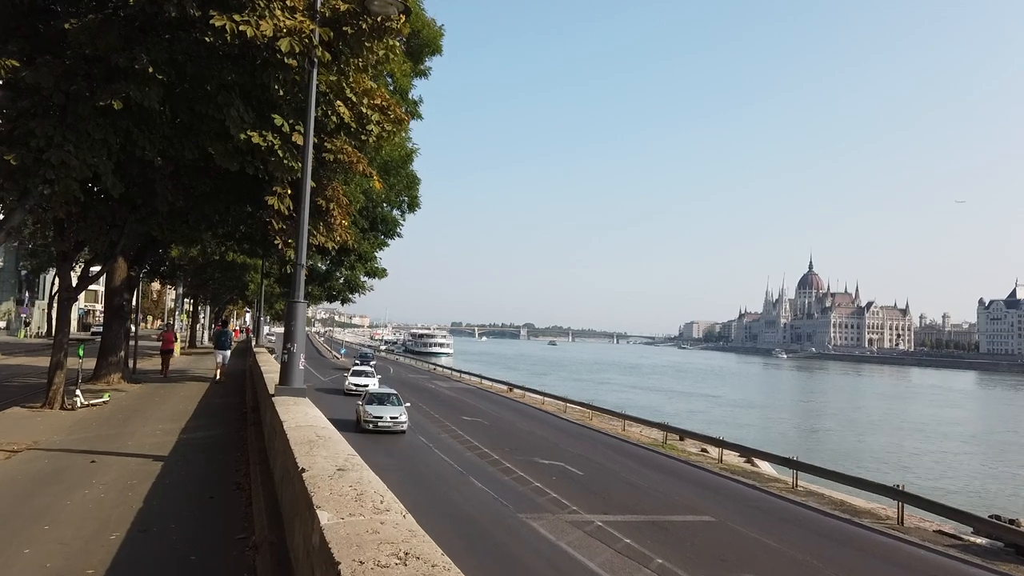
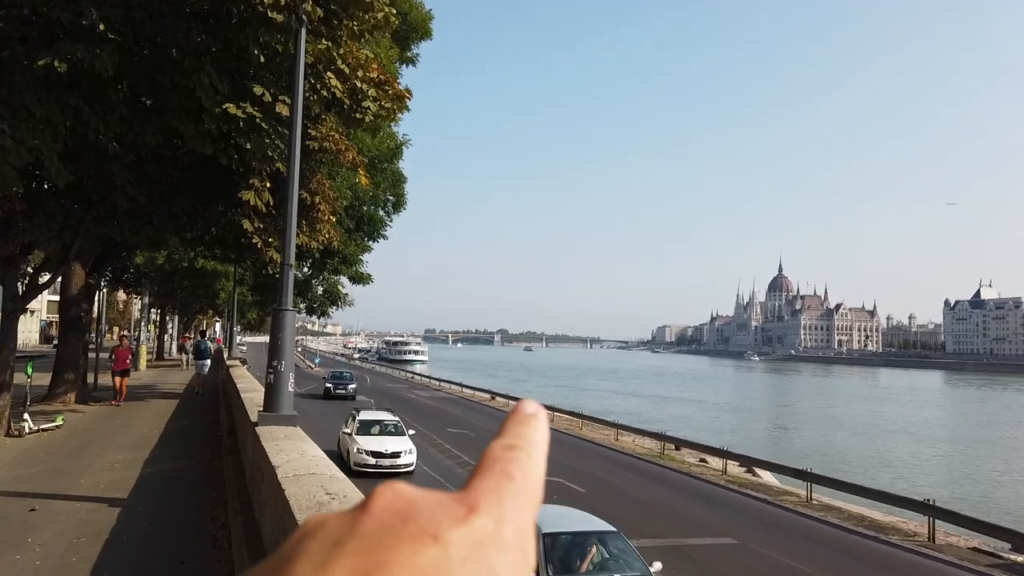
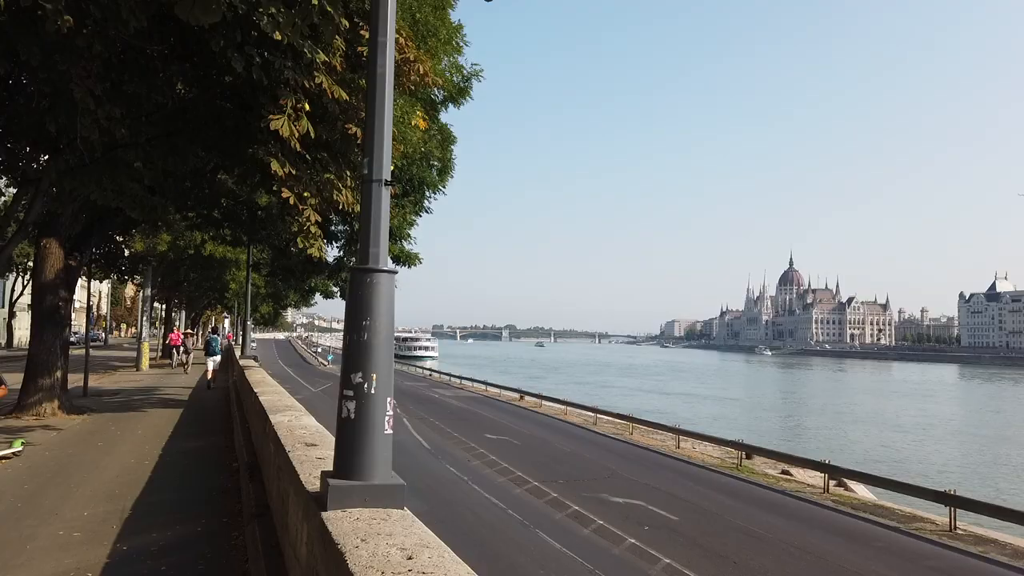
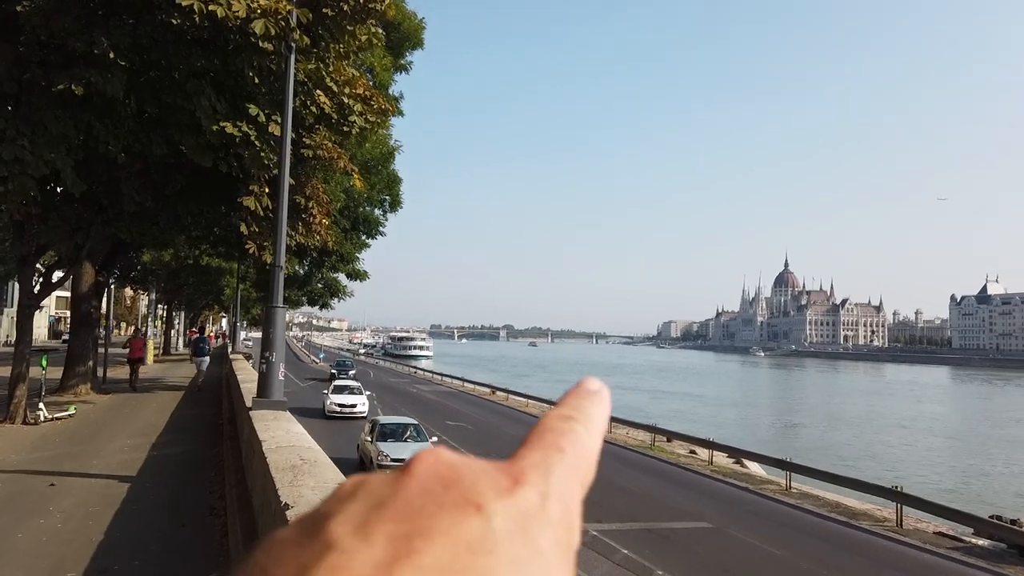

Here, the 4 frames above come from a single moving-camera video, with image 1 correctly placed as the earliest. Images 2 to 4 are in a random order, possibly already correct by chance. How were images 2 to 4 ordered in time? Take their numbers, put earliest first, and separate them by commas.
4, 2, 3
